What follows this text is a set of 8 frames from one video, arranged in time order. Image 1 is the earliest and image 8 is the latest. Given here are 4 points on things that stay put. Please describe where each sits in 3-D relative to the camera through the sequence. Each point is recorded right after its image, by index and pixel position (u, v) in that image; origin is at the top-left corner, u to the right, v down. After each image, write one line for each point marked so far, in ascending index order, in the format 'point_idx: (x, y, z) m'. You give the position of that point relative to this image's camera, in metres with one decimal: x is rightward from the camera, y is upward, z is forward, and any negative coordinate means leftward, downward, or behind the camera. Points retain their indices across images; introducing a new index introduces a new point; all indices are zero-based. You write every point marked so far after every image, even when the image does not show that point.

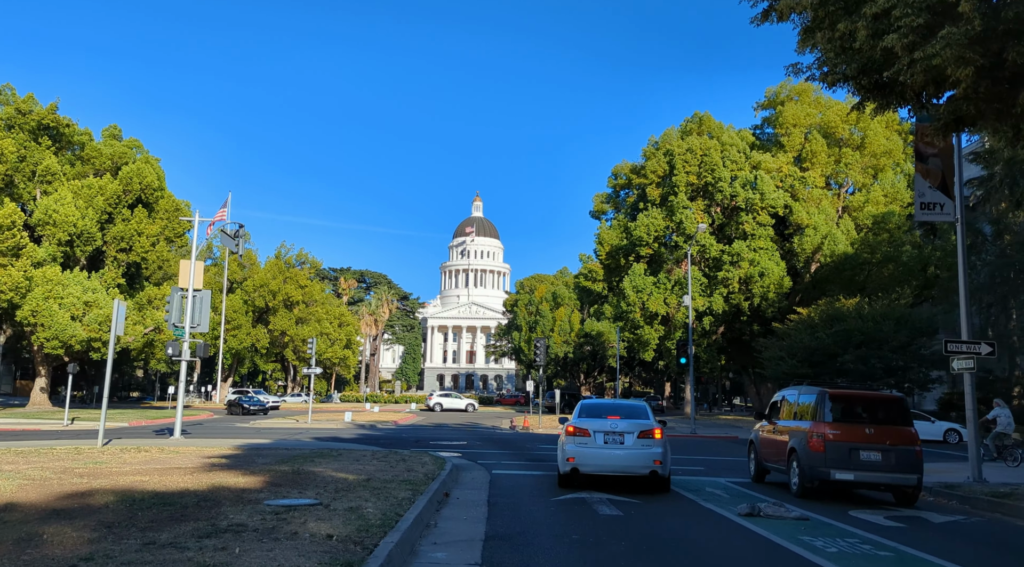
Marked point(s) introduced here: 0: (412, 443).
0: (-2.4, -3.8, +17.9) m
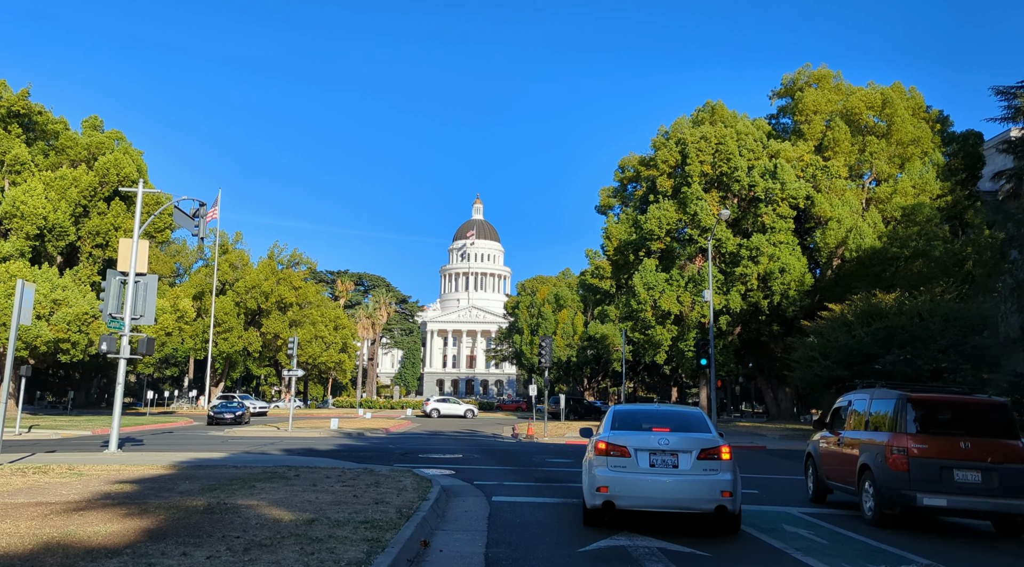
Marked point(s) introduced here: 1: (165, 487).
0: (-2.3, -3.5, +15.2) m
1: (-3.7, -2.2, +8.1) m
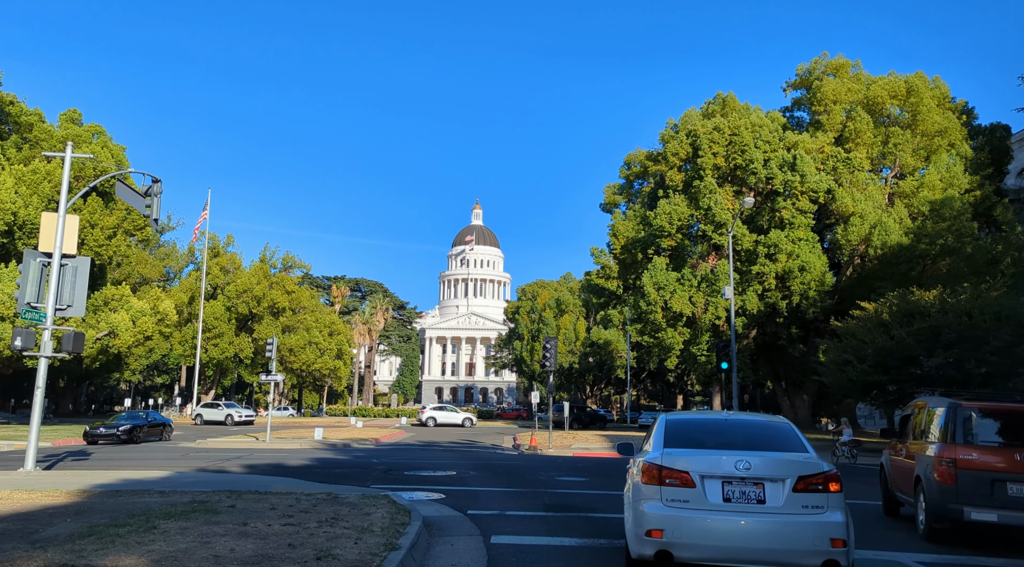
0: (-2.3, -3.2, +12.8) m
1: (-3.7, -1.9, +5.7) m
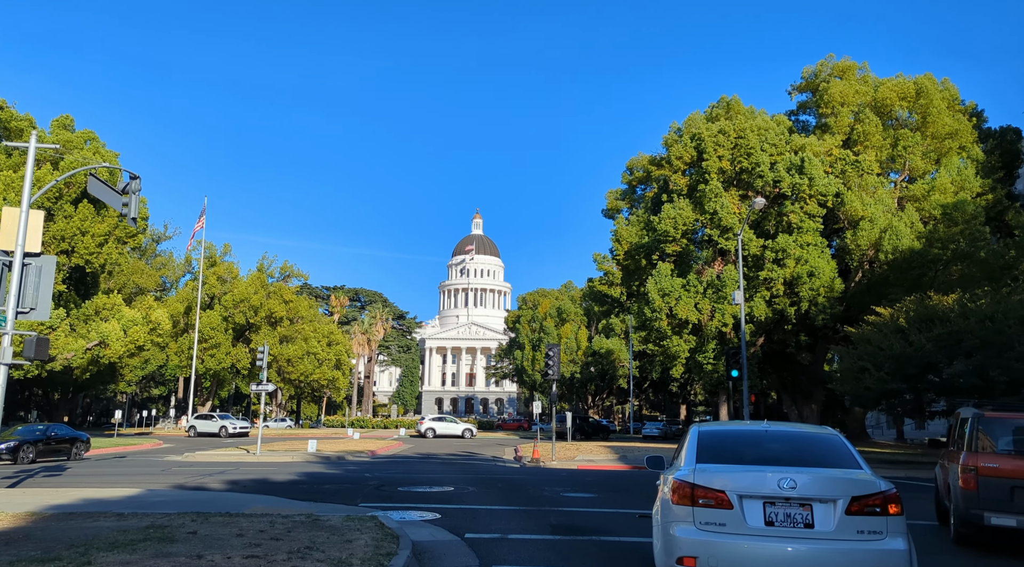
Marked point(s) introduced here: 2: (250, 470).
0: (-2.2, -3.3, +11.8) m
1: (-3.6, -1.8, +4.8) m
2: (-5.3, -3.8, +15.3) m
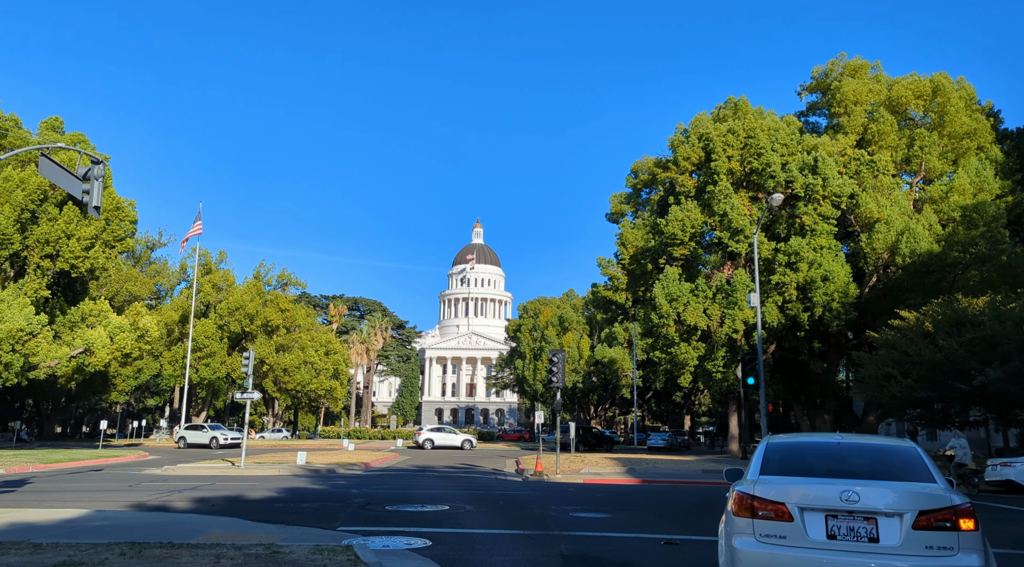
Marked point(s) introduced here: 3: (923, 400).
0: (-2.2, -3.1, +10.5) m
1: (-3.6, -1.6, +3.4) m
2: (-5.3, -3.7, +13.9) m
3: (+10.8, -3.1, +19.8) m
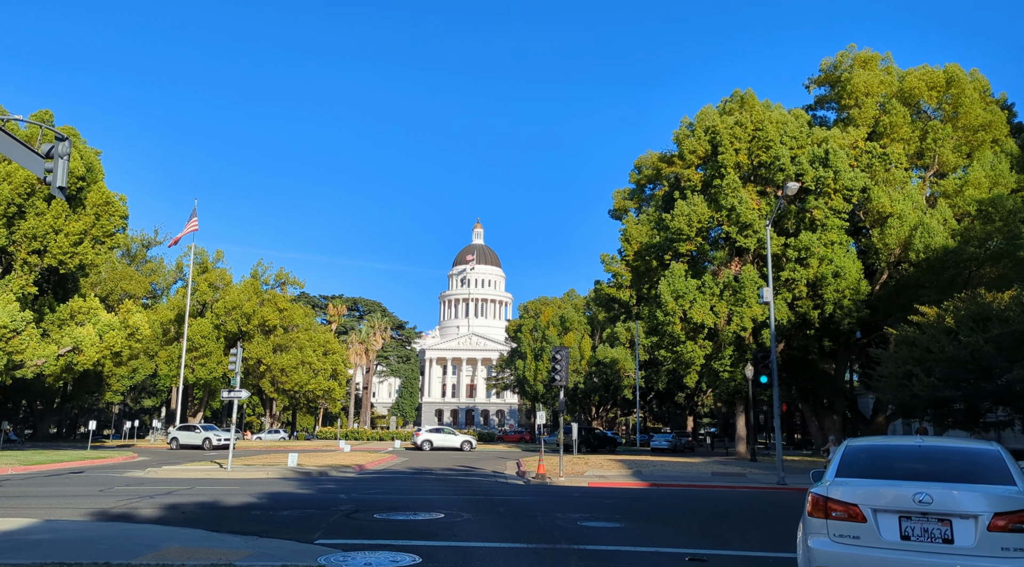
0: (-2.2, -3.0, +9.5) m
1: (-3.6, -1.4, +2.4) m
2: (-5.3, -3.5, +12.9) m
3: (+10.8, -2.9, +18.8) m
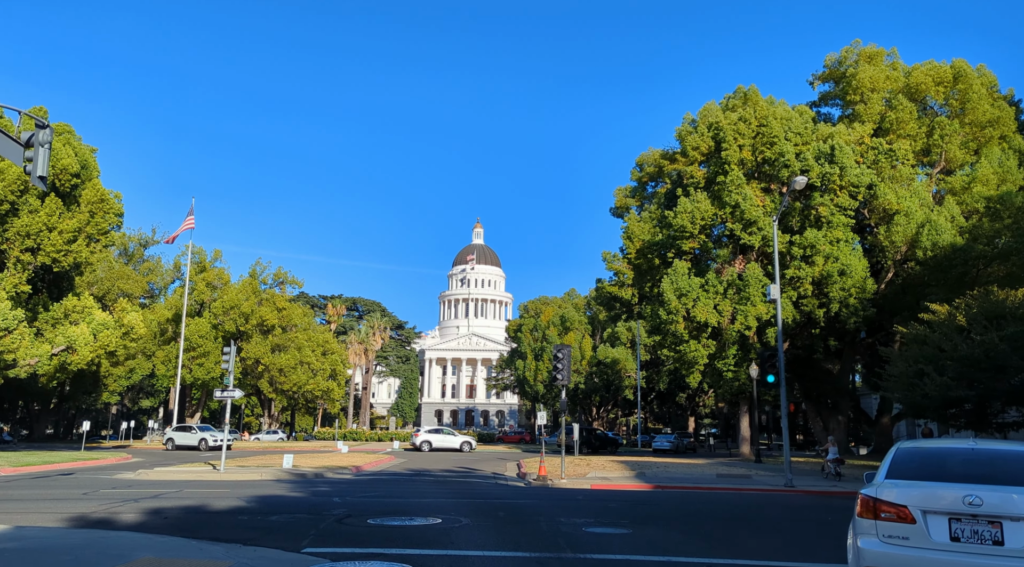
0: (-2.2, -2.9, +9.0) m
1: (-3.6, -1.3, +1.9) m
2: (-5.3, -3.4, +12.4) m
3: (+10.8, -2.8, +18.3) m
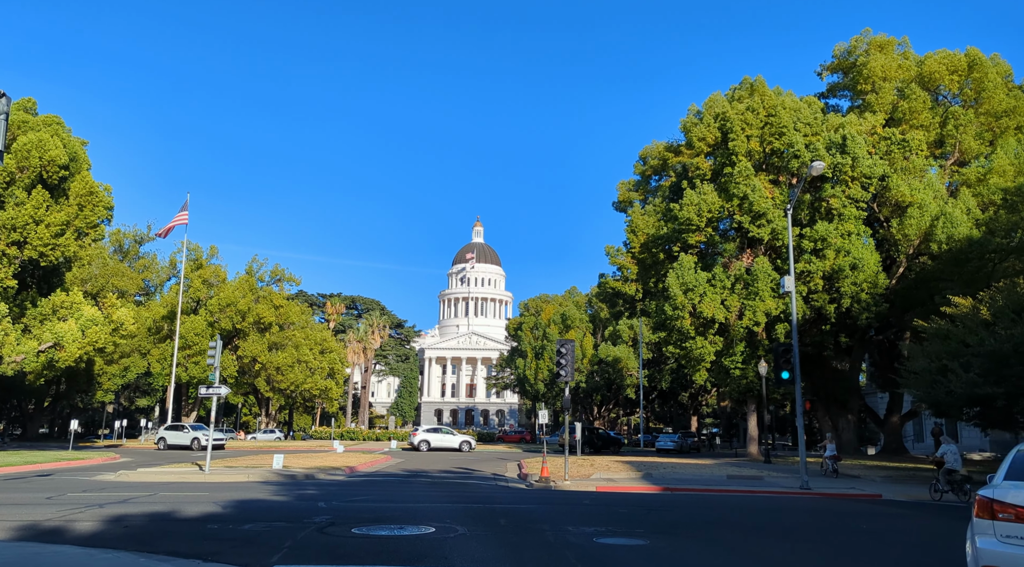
0: (-2.1, -2.7, +8.0) m
1: (-3.6, -1.1, +0.9) m
2: (-5.2, -3.2, +11.4) m
3: (+10.9, -2.6, +17.3) m
